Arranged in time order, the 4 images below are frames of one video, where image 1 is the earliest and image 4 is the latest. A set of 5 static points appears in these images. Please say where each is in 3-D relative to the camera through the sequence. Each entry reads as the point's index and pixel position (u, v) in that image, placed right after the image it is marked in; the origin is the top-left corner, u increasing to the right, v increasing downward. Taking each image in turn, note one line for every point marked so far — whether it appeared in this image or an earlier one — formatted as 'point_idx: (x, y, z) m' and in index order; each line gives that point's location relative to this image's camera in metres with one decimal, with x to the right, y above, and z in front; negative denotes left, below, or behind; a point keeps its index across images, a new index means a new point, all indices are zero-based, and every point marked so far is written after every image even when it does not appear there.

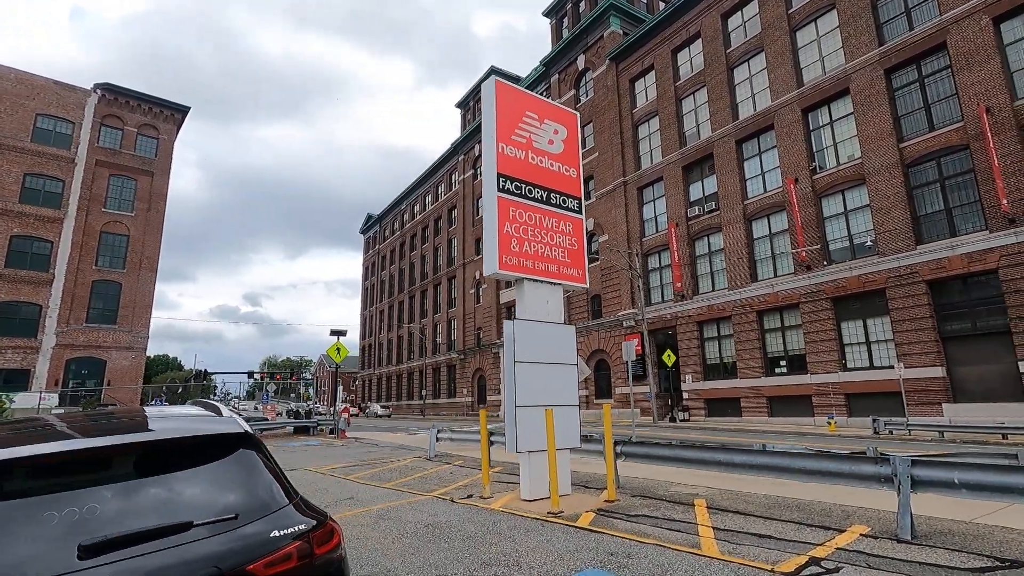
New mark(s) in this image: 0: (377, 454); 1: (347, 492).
0: (-3.3, -4.1, +13.0) m
1: (-2.5, -3.0, +7.8) m
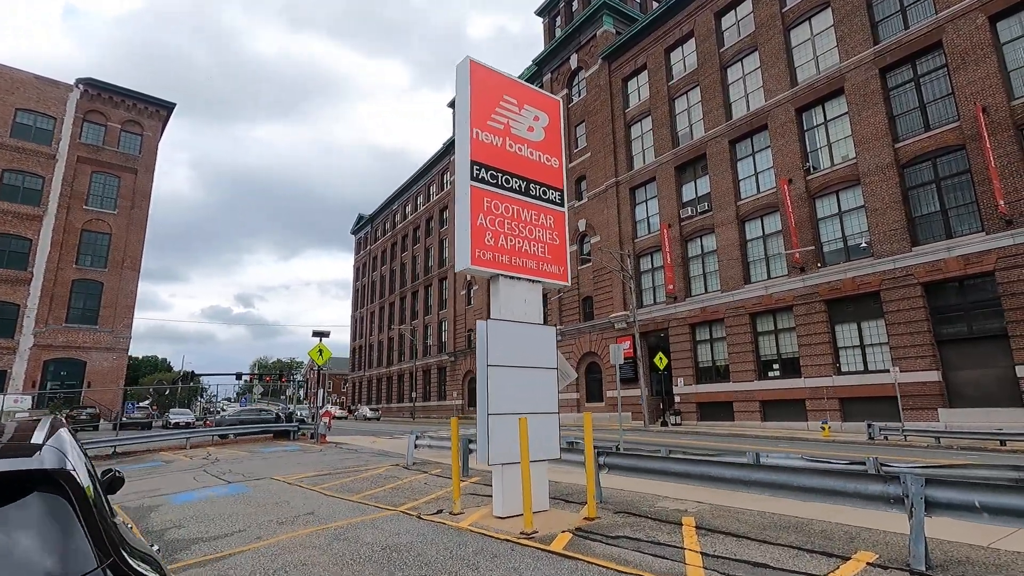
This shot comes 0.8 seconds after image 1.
0: (-3.7, -4.0, +12.3) m
1: (-2.8, -3.0, +7.3) m
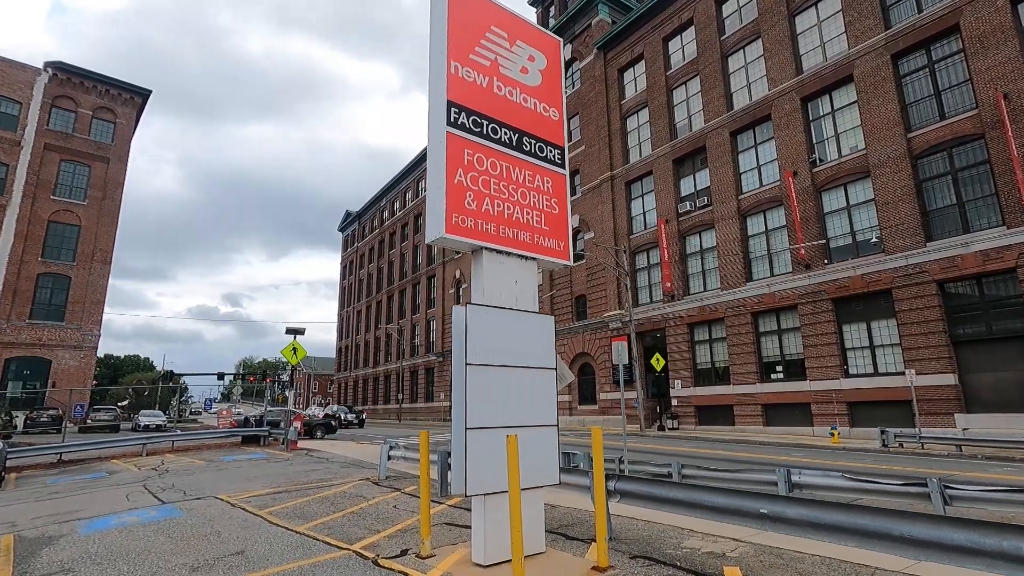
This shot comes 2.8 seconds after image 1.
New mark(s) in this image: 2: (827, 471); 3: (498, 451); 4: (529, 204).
0: (-4.0, -3.8, +10.9) m
1: (-3.0, -2.7, +5.8) m
2: (+5.0, -2.9, +8.4) m
3: (-0.1, -1.4, +4.6) m
4: (+0.2, +0.9, +5.4) m
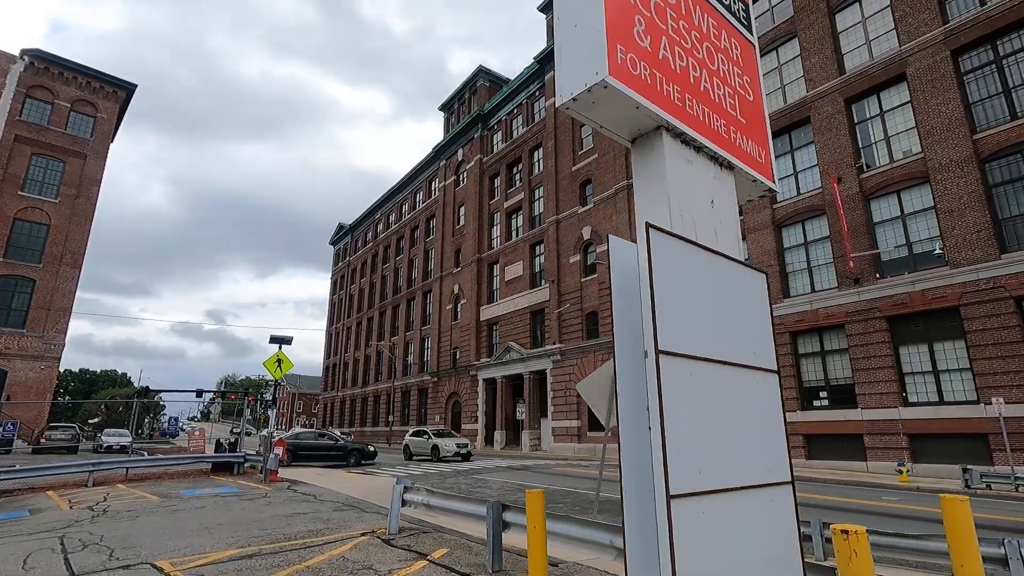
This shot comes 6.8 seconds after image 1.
0: (-3.2, -3.6, +8.2) m
1: (-2.1, -2.3, +3.1) m
2: (+5.8, -2.8, +5.9) m
3: (+0.8, -1.0, +2.1) m
4: (+1.2, +1.2, +3.0) m
